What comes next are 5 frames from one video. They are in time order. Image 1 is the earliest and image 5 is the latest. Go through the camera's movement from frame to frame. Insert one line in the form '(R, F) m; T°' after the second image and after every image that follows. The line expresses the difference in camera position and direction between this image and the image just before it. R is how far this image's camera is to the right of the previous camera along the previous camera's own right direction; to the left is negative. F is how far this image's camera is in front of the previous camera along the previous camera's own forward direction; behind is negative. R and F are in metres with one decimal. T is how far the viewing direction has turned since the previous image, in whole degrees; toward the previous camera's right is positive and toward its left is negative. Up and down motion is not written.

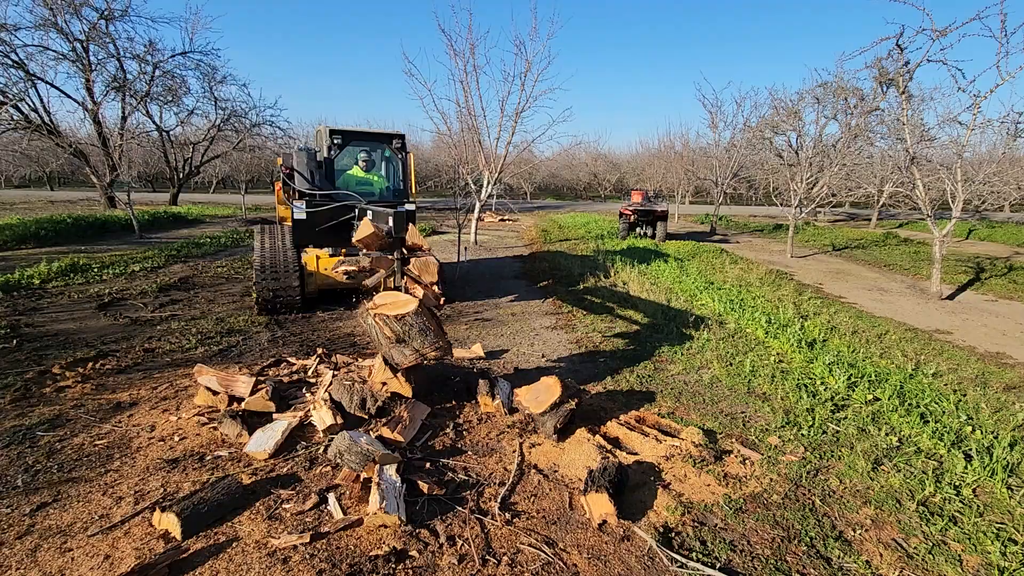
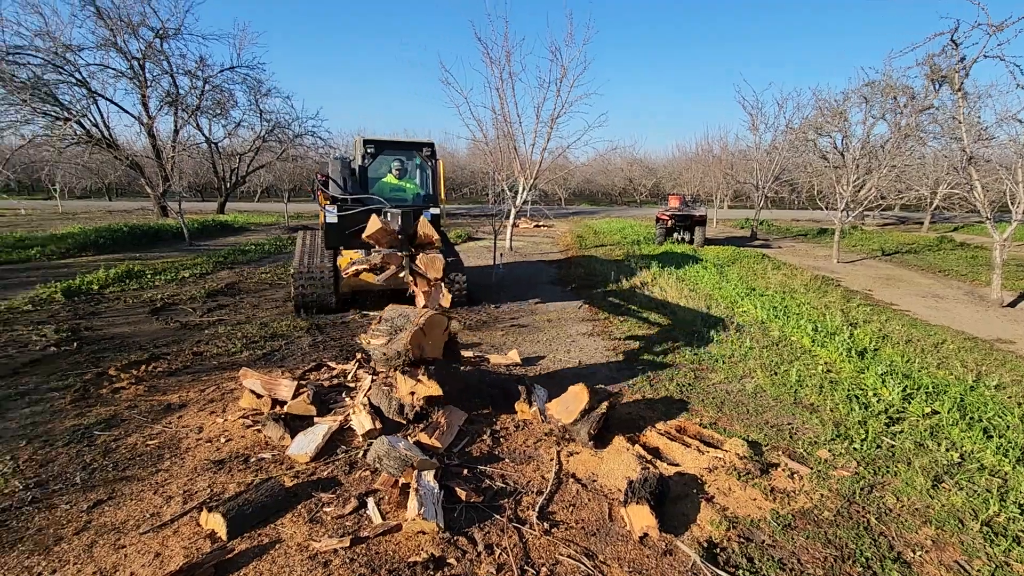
(0.0, 0.0) m; -4°
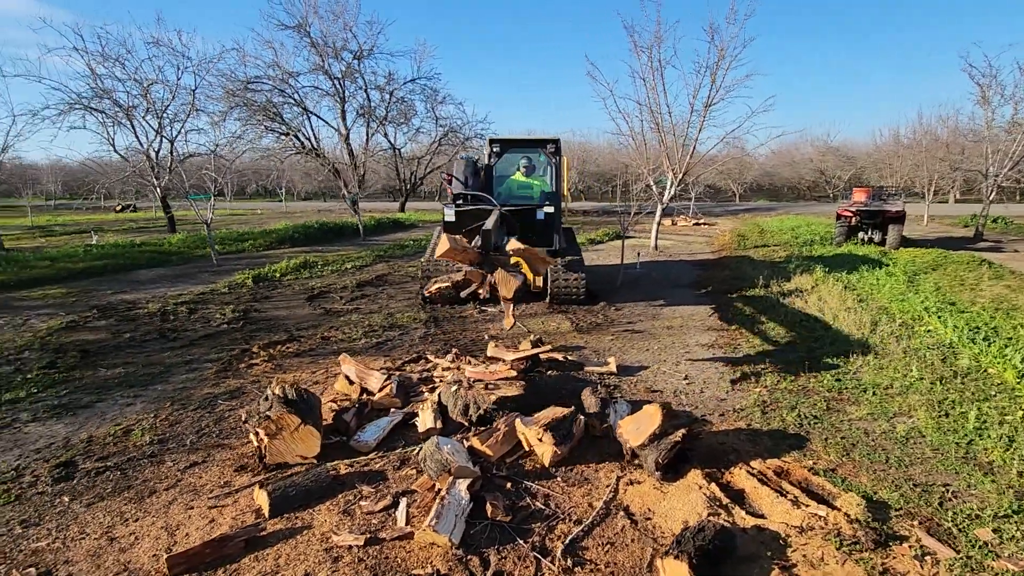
(+0.7, +0.4) m; -18°
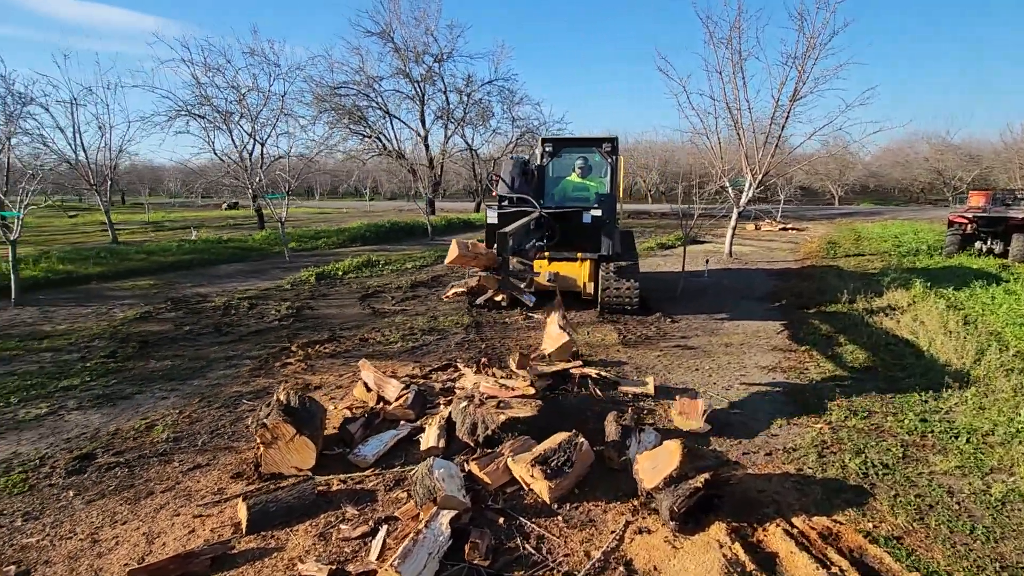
(+0.4, +0.4) m; -8°
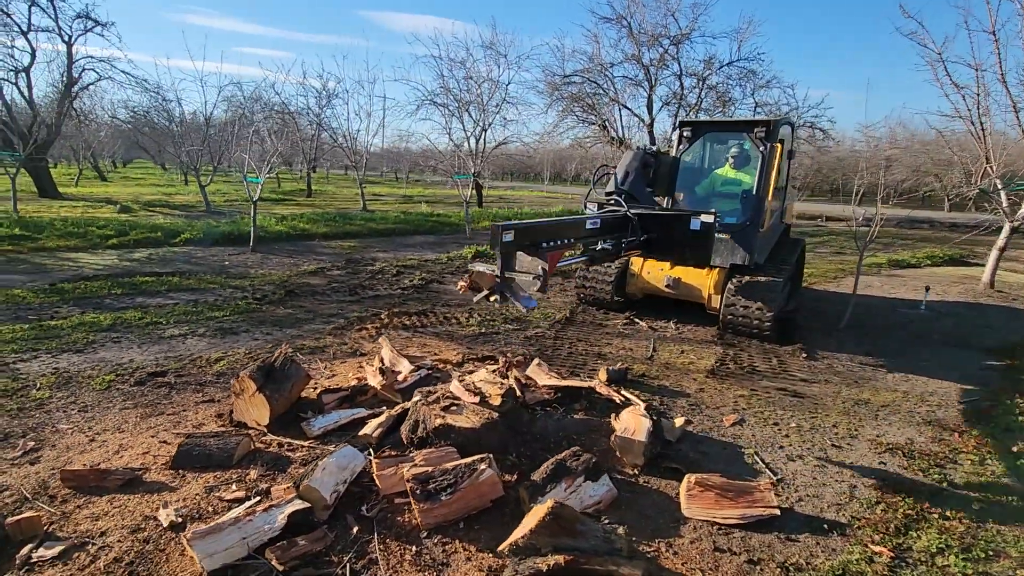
(+1.6, +0.8) m; -25°
